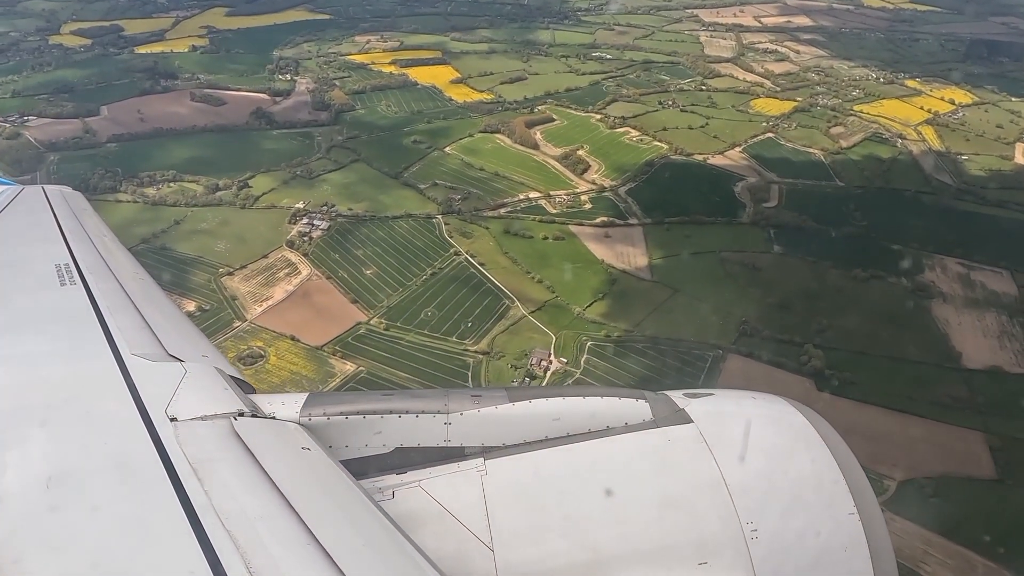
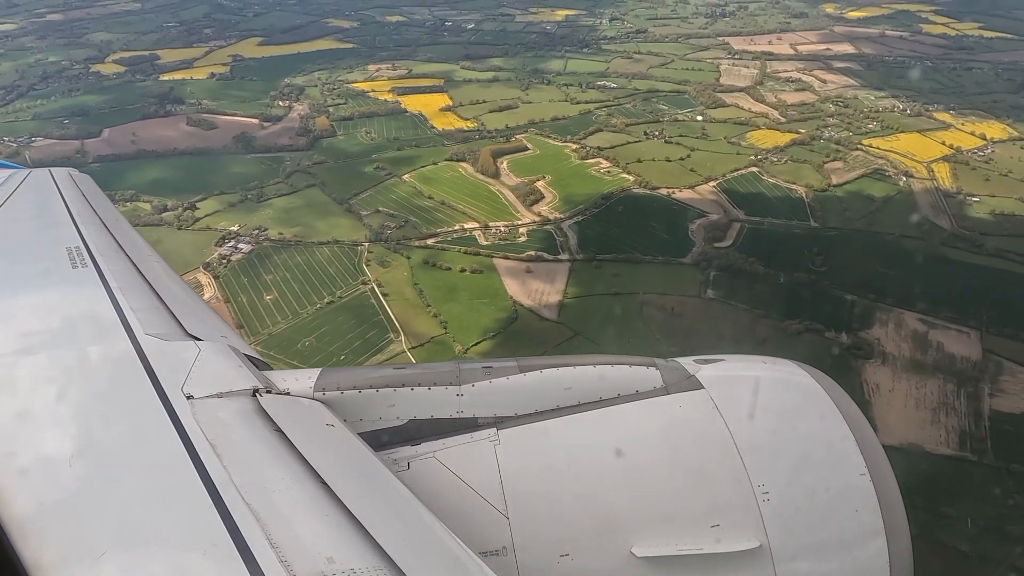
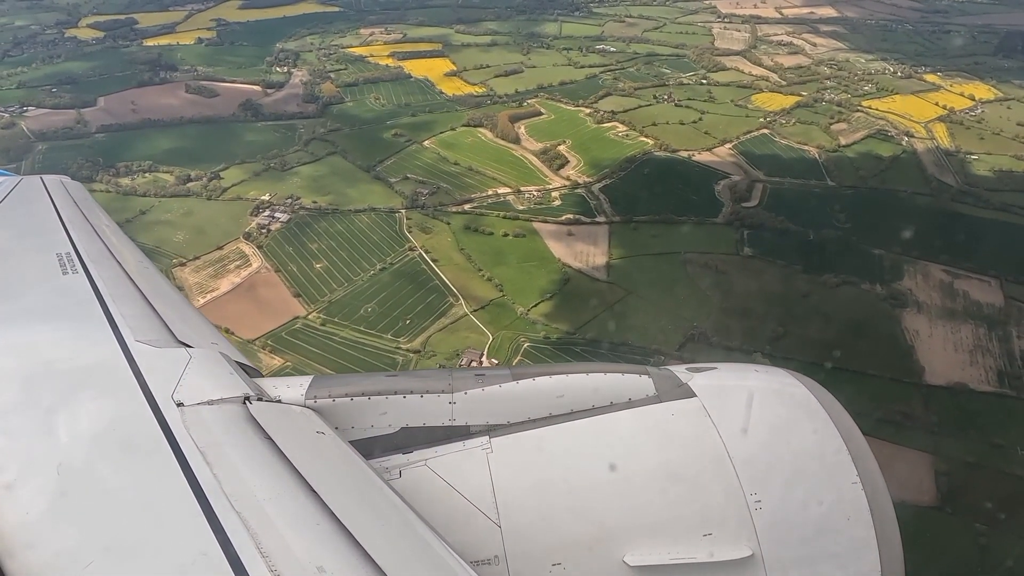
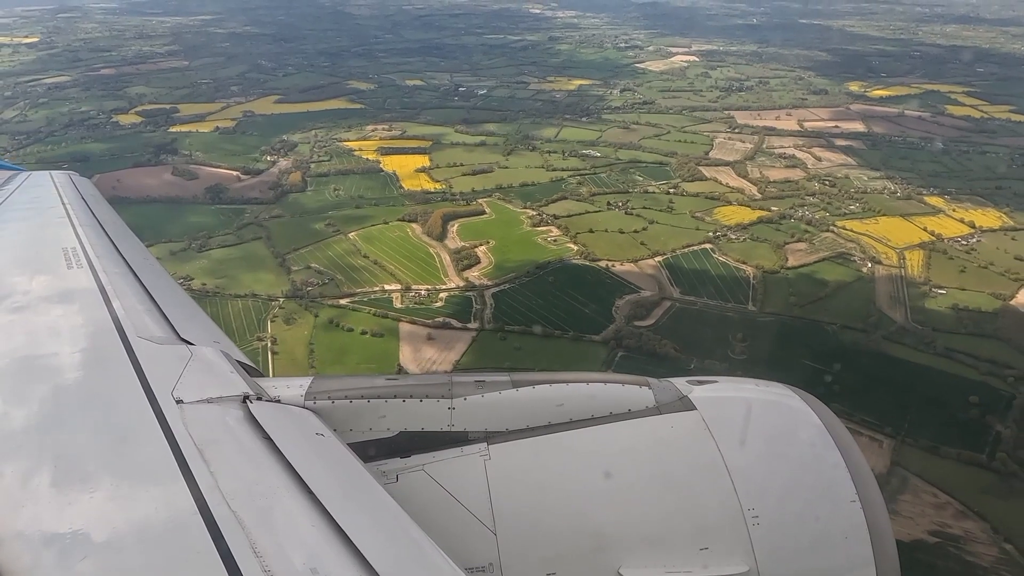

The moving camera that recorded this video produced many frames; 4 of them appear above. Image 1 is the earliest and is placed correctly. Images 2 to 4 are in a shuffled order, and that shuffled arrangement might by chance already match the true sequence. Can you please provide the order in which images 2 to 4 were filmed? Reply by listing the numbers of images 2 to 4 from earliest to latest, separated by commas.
3, 2, 4
